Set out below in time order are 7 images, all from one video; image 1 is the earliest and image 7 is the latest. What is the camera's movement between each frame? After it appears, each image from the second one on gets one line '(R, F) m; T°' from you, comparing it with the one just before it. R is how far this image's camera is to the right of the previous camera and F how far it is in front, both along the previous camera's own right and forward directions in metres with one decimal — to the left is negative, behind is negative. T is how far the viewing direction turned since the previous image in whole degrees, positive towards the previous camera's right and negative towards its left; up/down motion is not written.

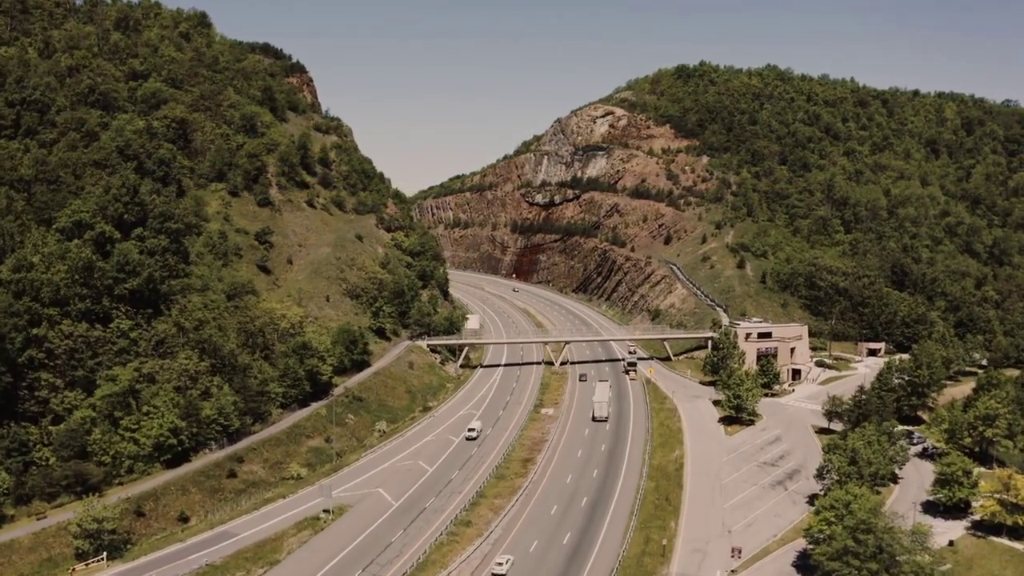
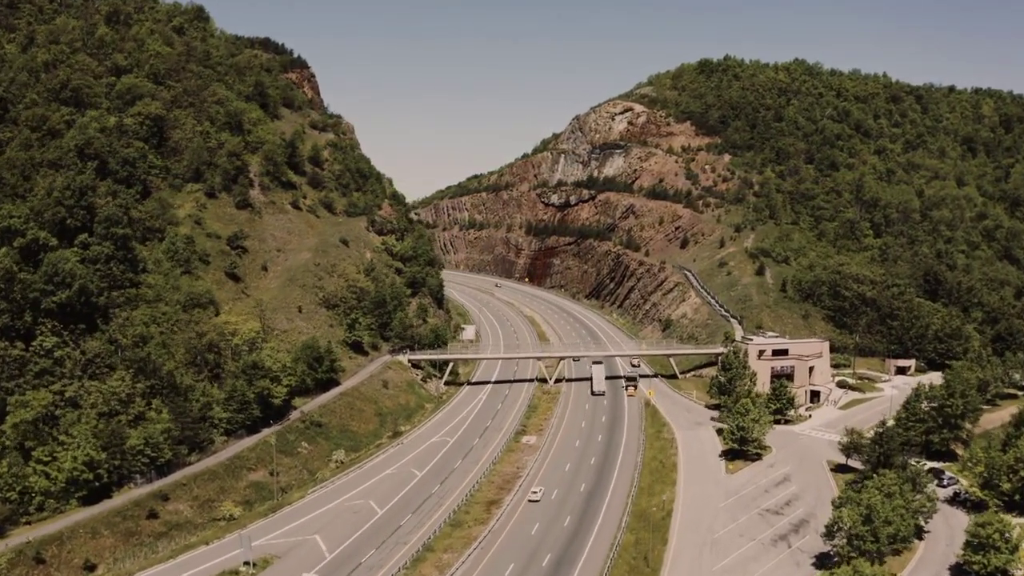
(+5.4, +8.6) m; -2°
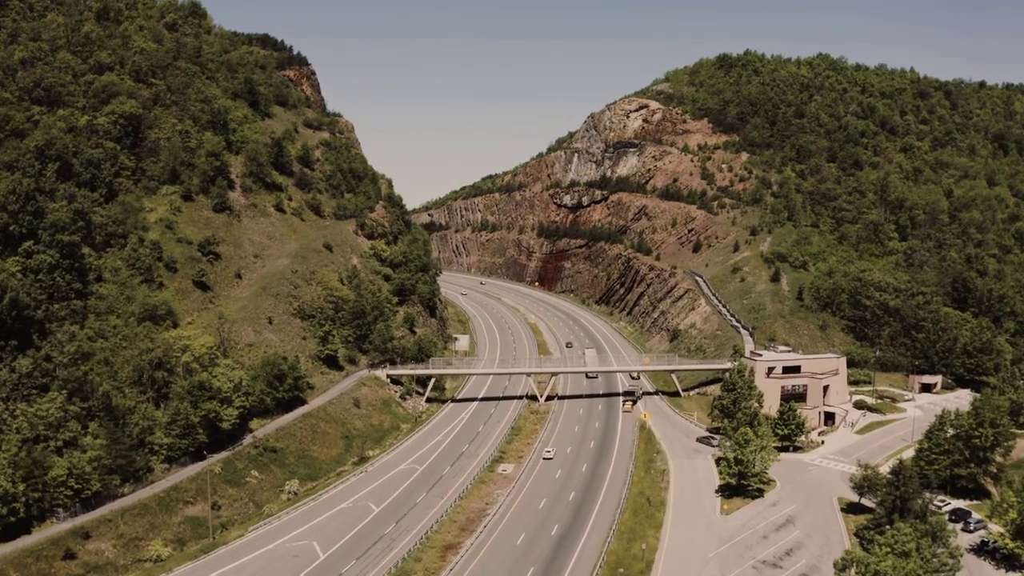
(+4.7, +7.0) m; -2°
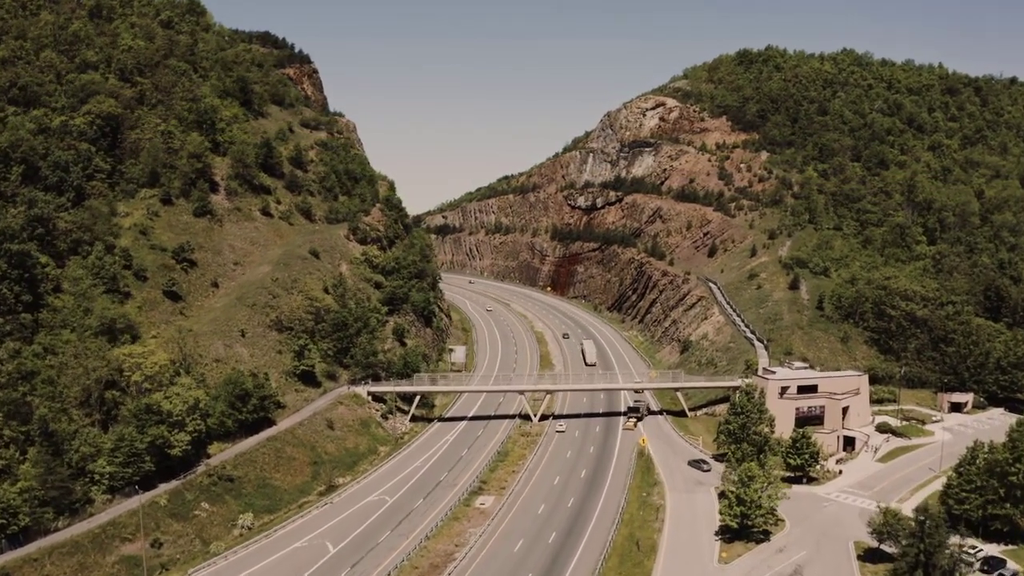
(+3.8, +6.5) m; -2°
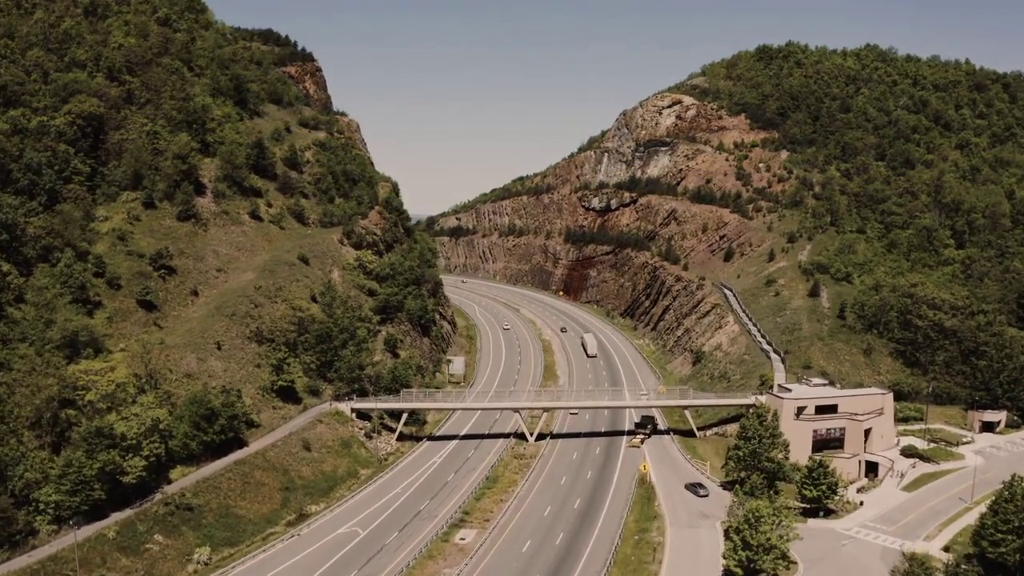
(+2.9, +5.7) m; -2°
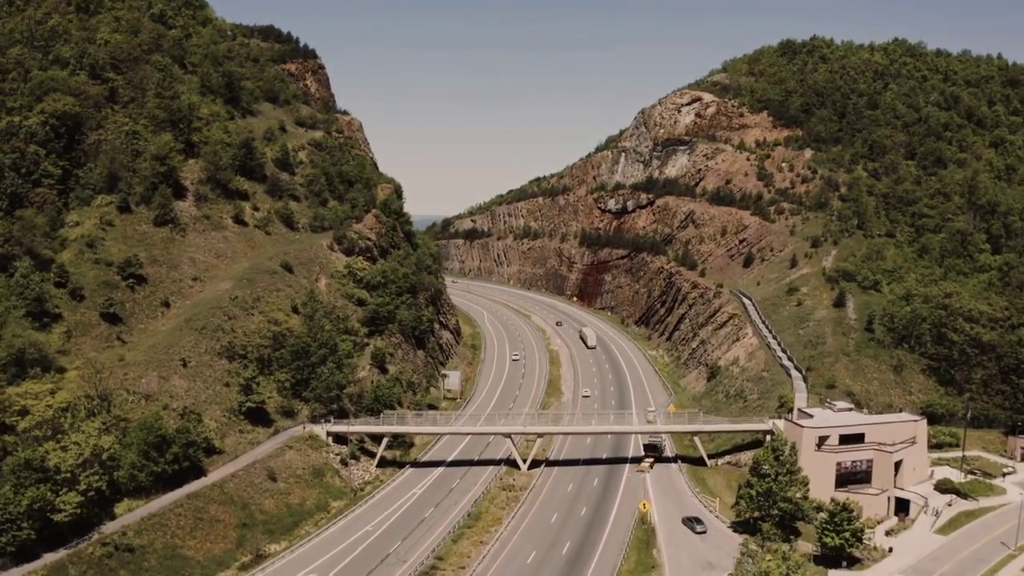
(+3.2, +6.8) m; -2°
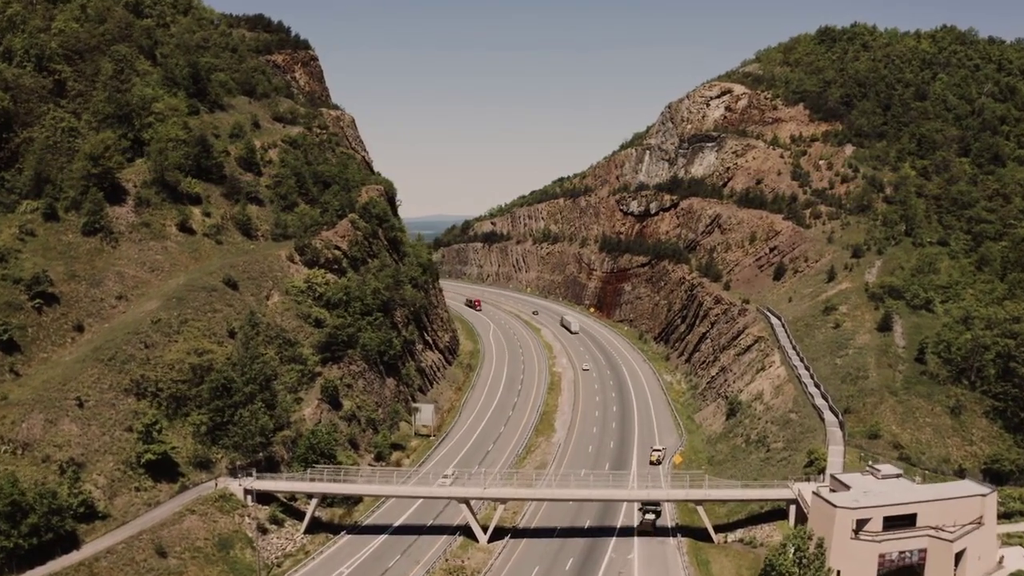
(+6.1, +13.4) m; -3°
